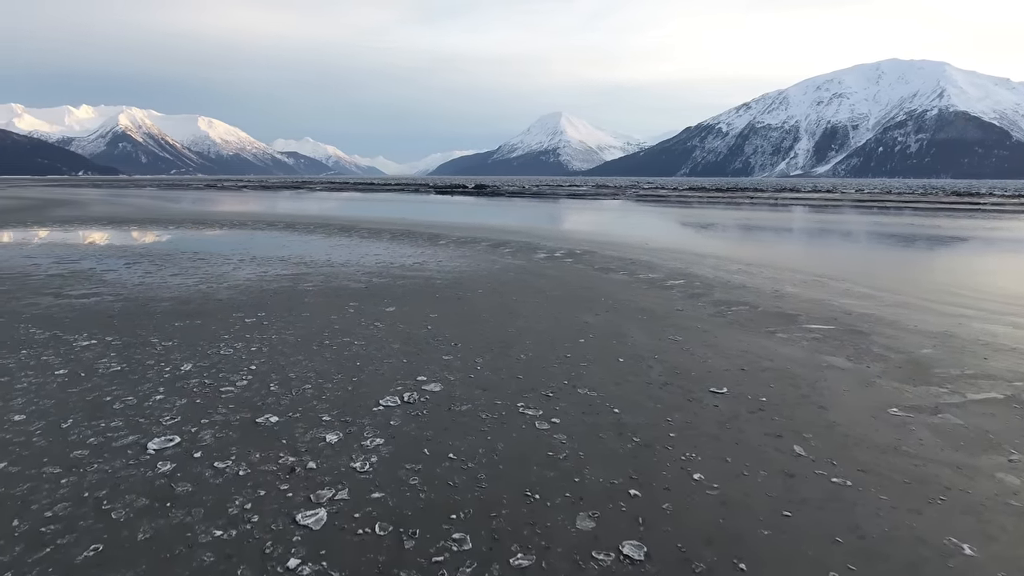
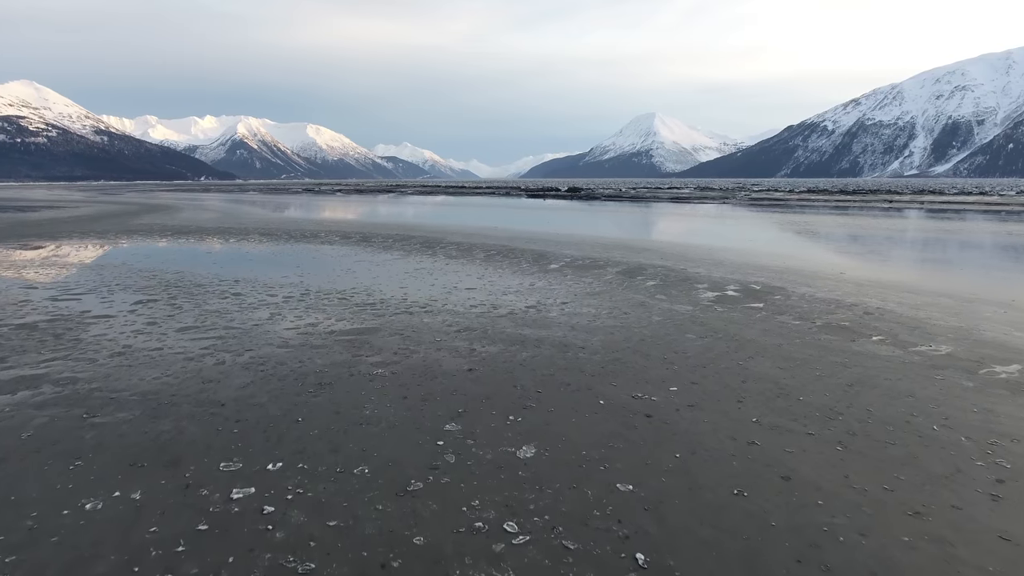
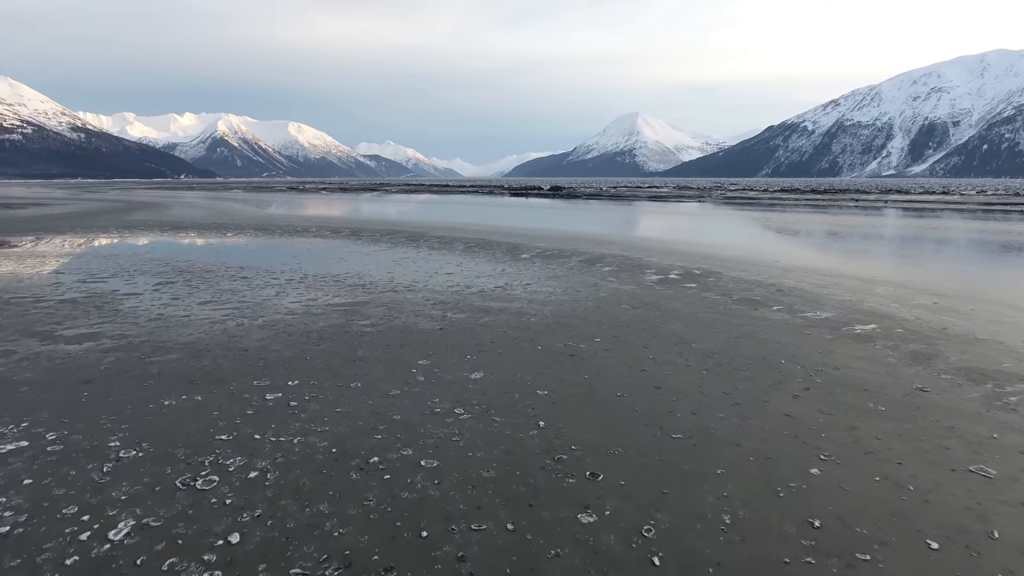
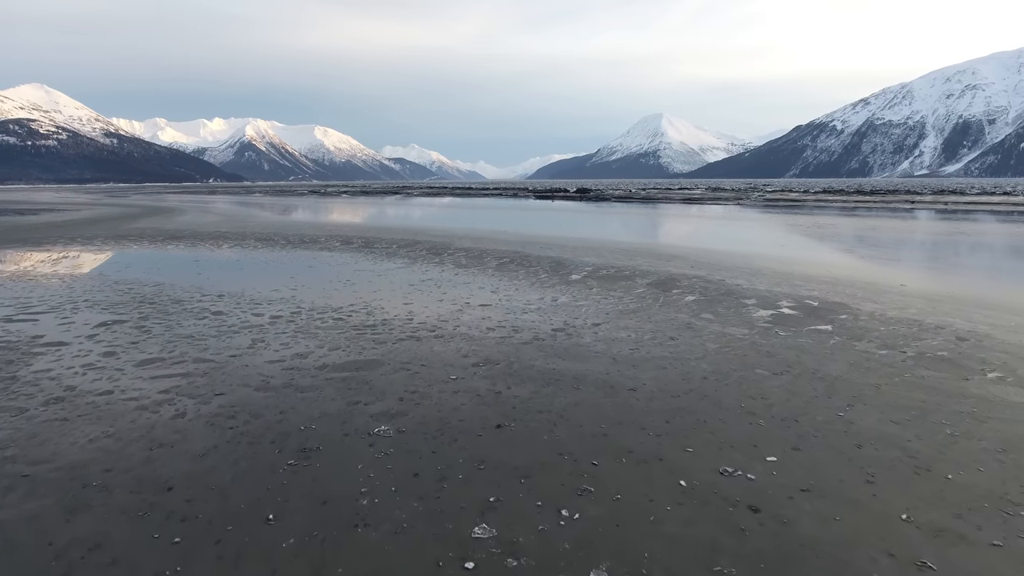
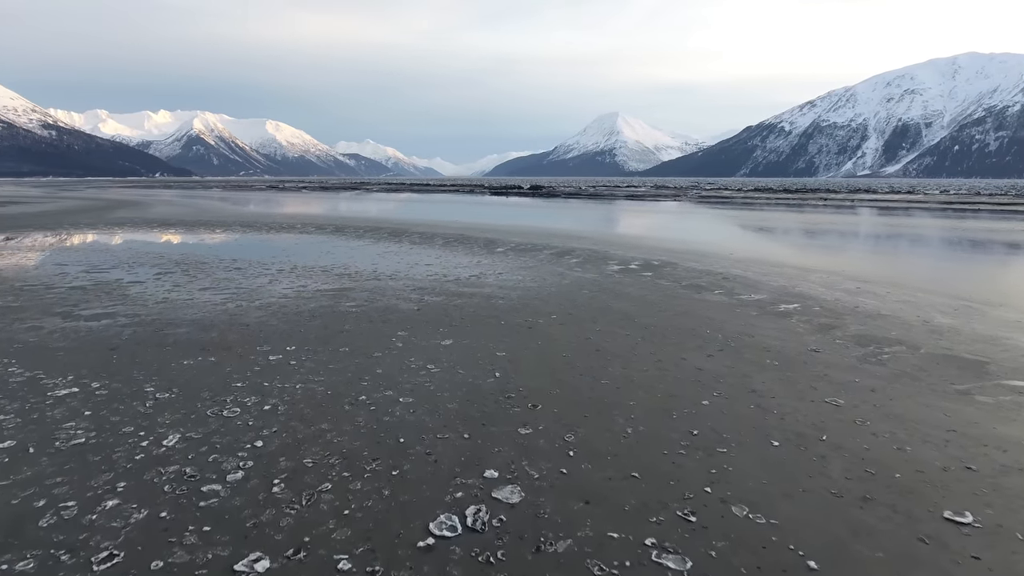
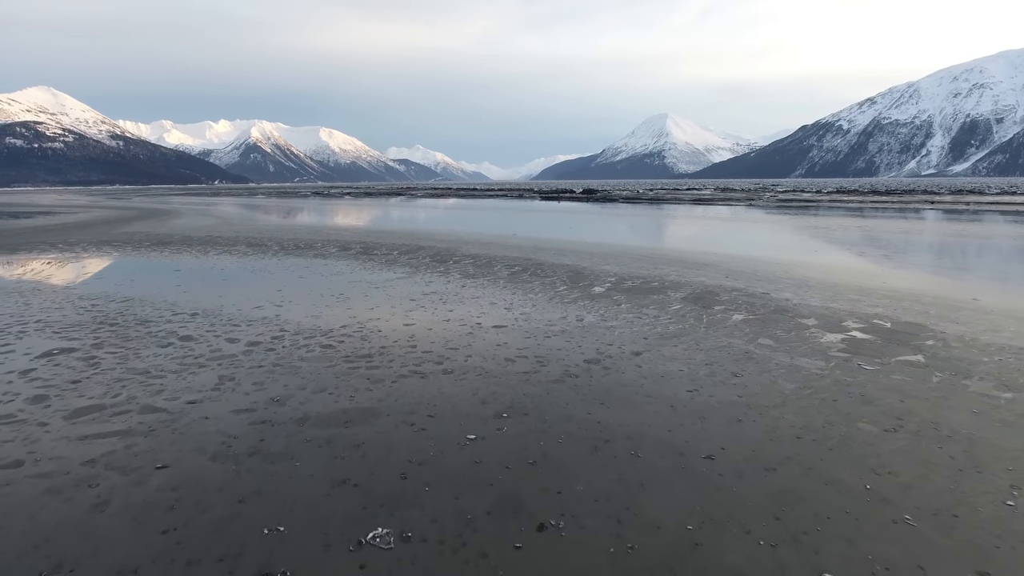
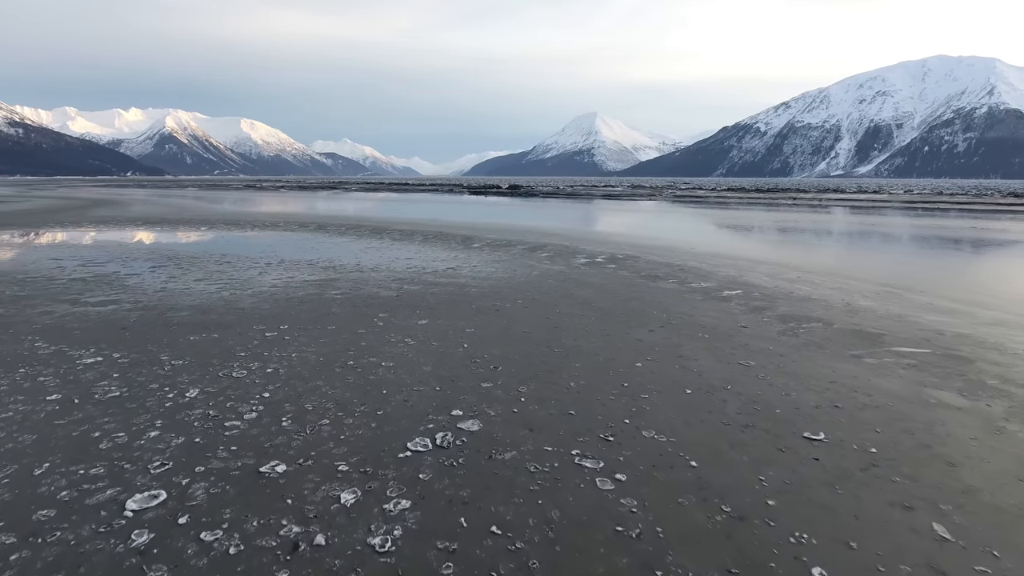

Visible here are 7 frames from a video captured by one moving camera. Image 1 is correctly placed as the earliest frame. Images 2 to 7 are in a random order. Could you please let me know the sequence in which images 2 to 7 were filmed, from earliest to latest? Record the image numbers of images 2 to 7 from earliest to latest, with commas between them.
7, 5, 3, 2, 4, 6
